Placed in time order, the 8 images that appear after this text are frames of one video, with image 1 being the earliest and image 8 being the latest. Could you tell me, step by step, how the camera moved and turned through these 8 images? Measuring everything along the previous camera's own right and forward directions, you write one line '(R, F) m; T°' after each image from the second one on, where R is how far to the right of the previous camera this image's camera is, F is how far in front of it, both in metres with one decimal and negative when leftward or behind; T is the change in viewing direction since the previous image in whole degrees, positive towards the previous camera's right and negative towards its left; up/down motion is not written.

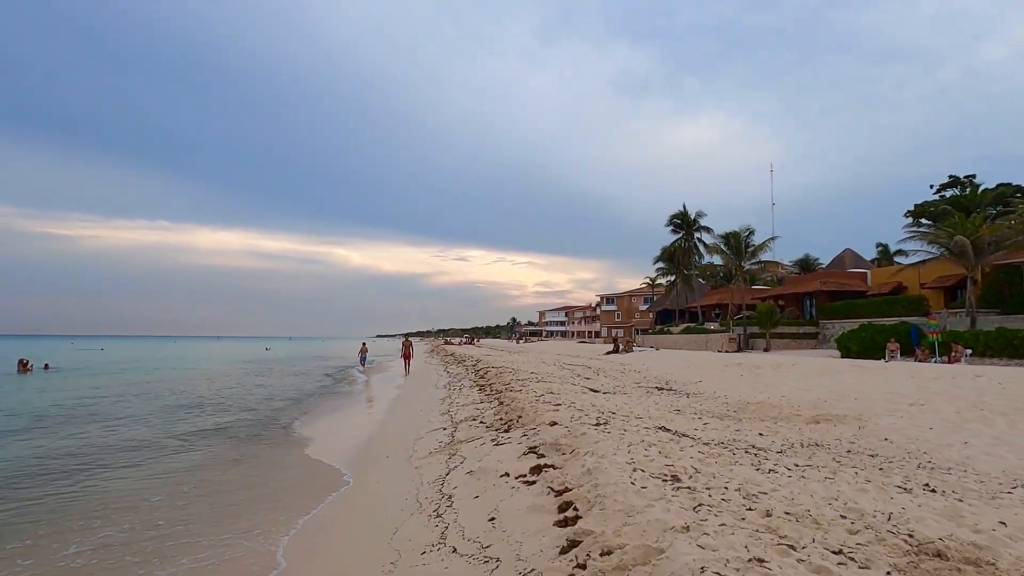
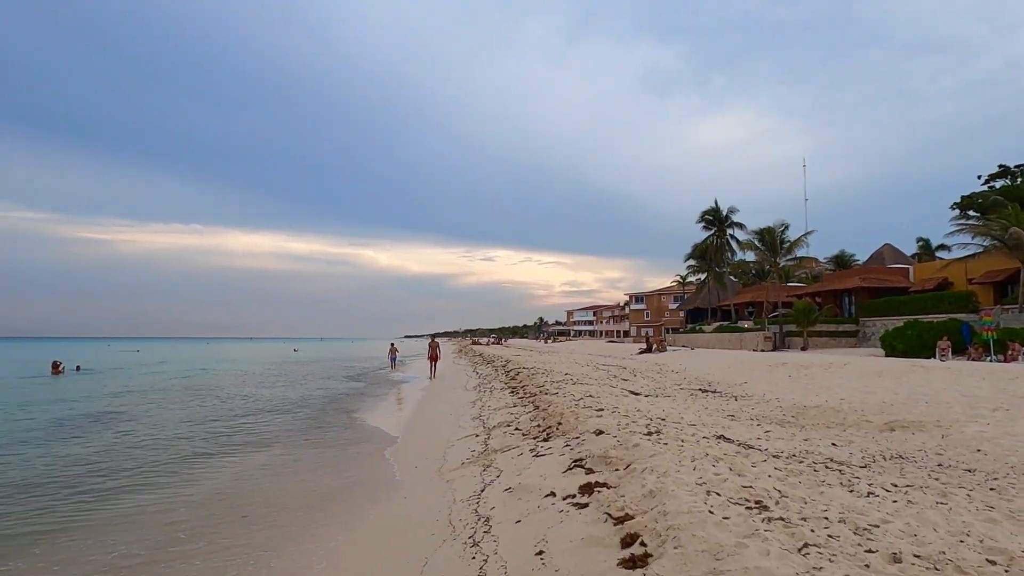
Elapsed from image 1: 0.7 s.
(-0.1, +0.8) m; -2°
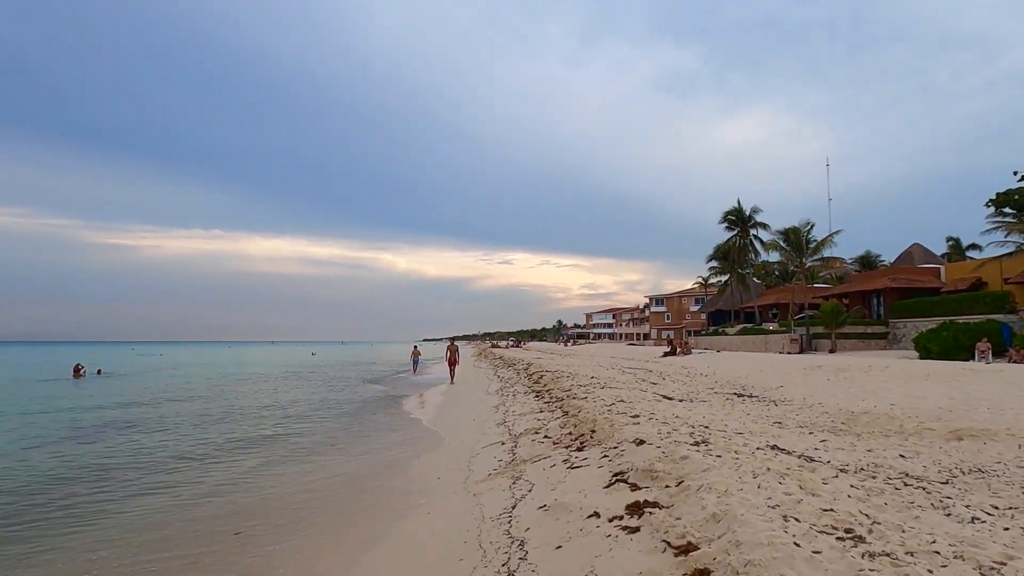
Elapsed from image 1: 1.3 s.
(-0.1, +0.6) m; -2°
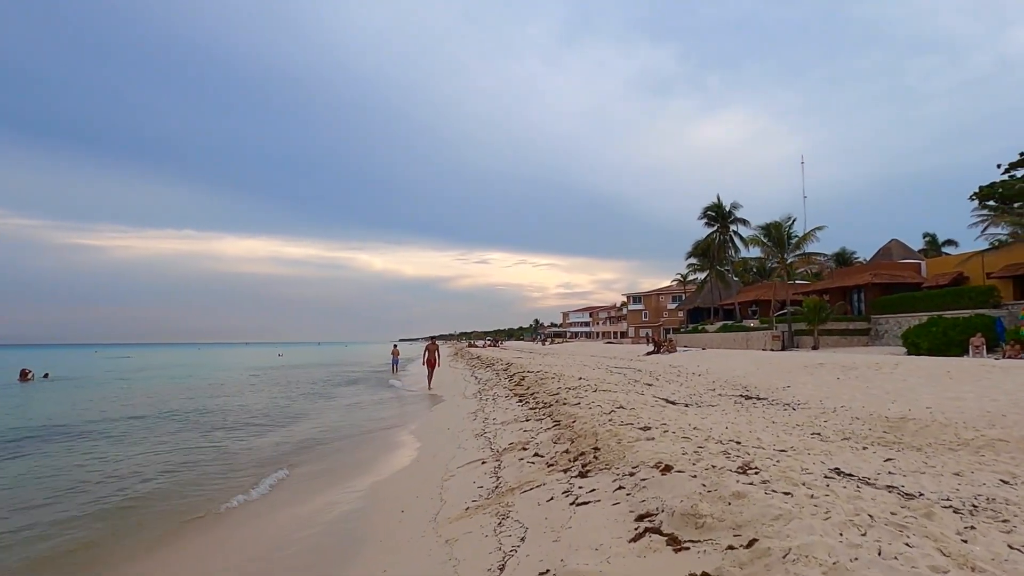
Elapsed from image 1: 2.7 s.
(-0.1, +1.6) m; +2°
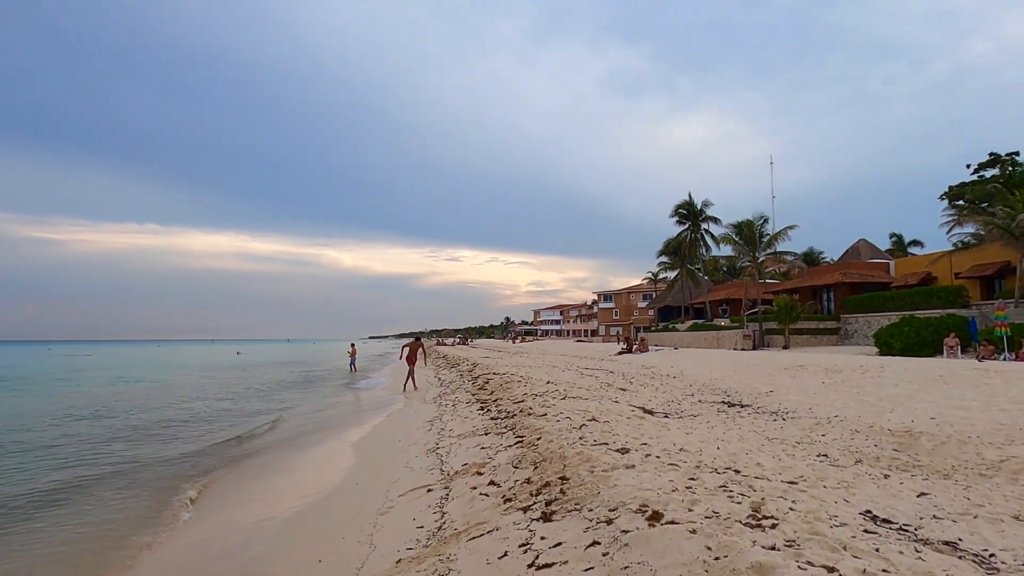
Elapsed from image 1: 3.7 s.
(+0.2, +1.2) m; +2°
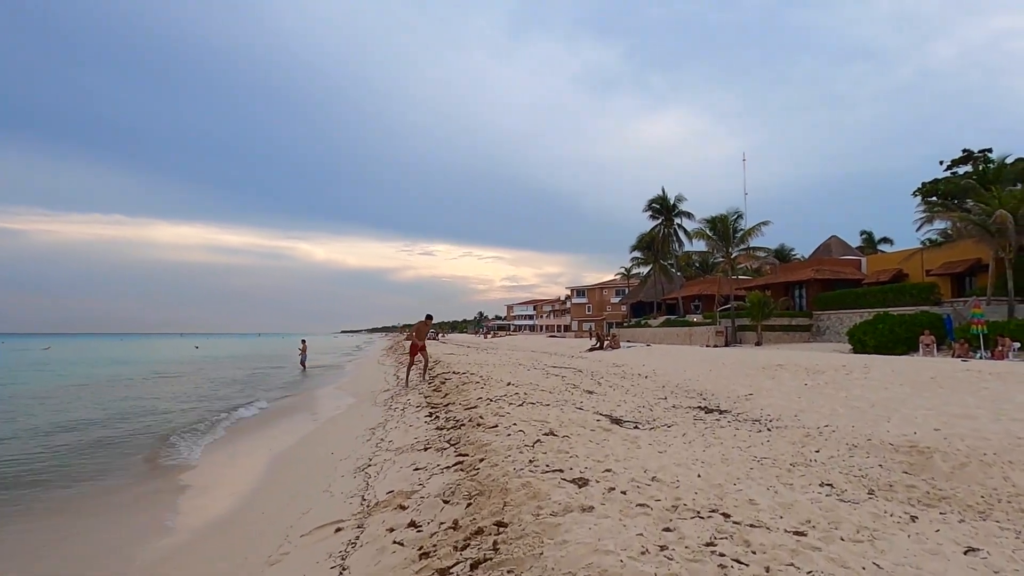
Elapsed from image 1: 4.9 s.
(+0.3, +1.3) m; +2°
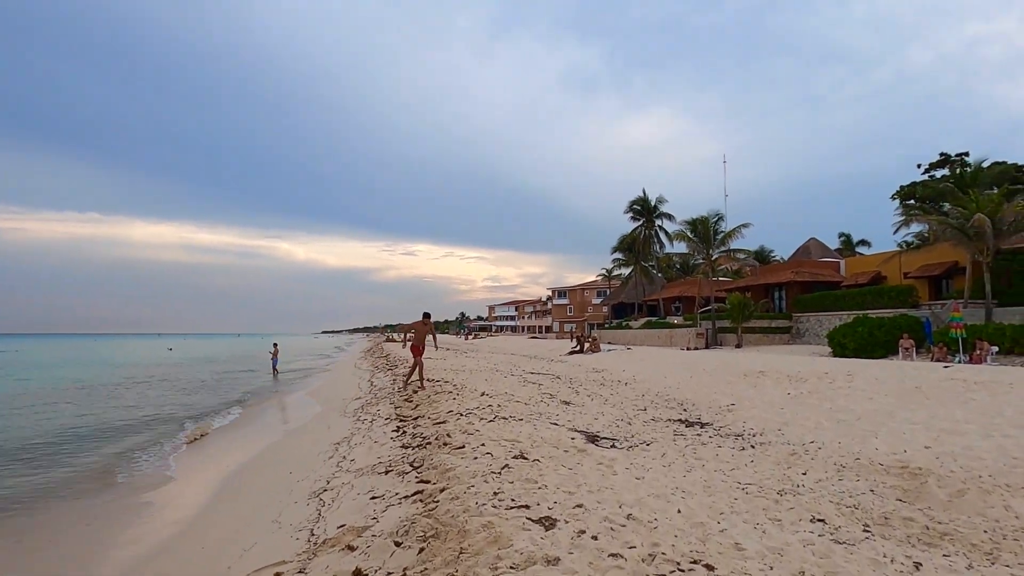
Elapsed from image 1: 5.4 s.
(+0.1, +0.5) m; +2°
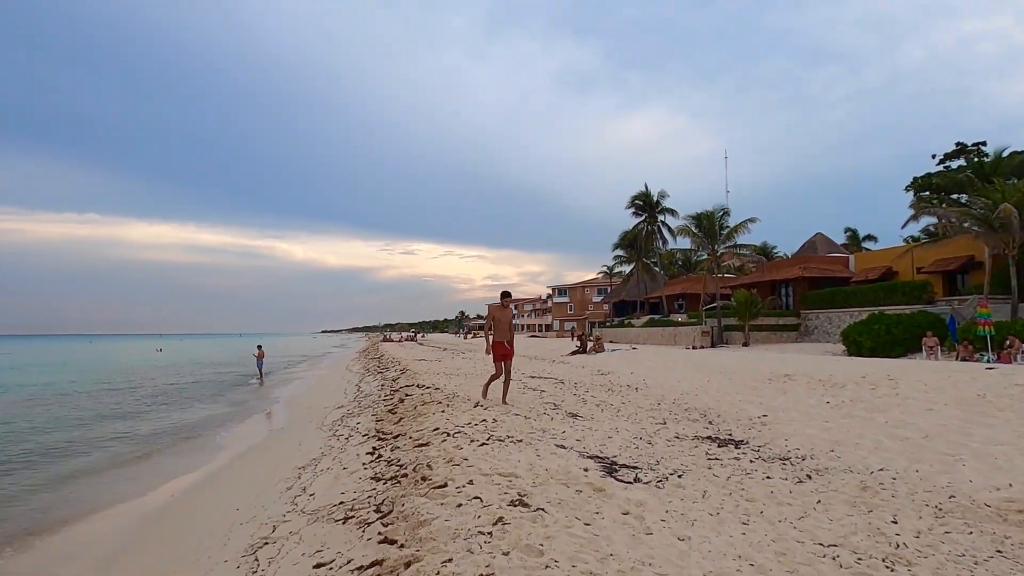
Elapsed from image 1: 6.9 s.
(0.0, +1.6) m; 0°
